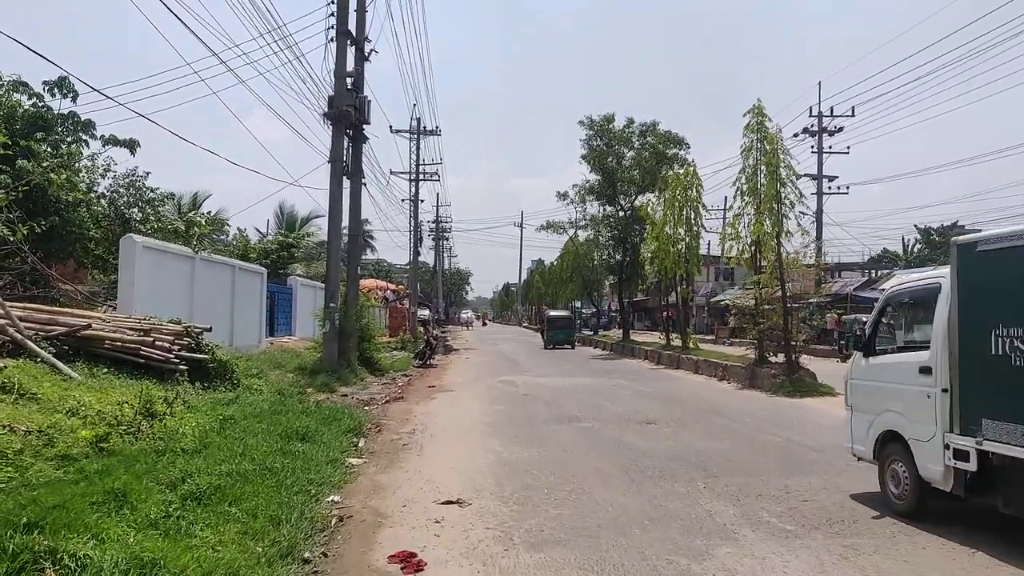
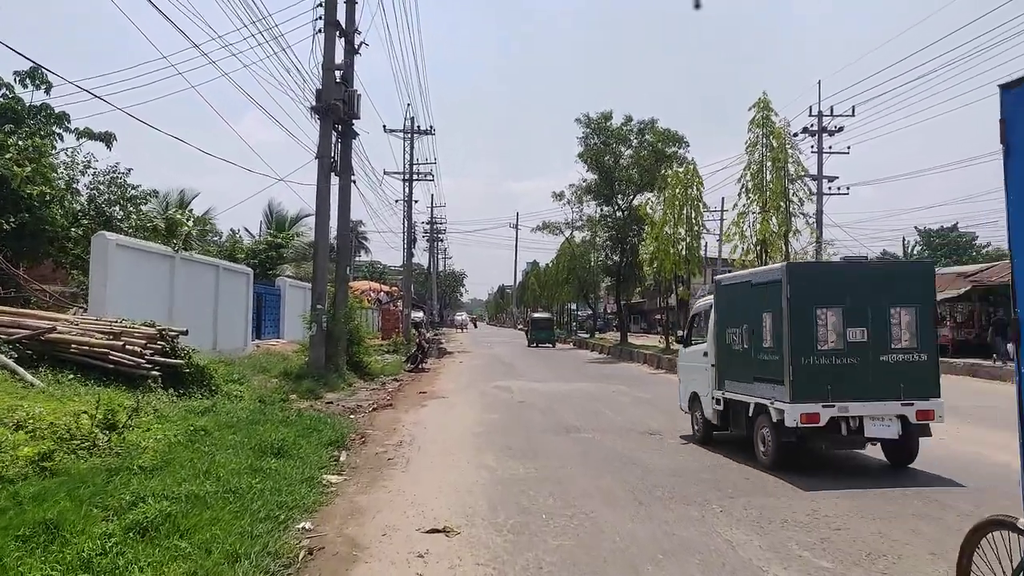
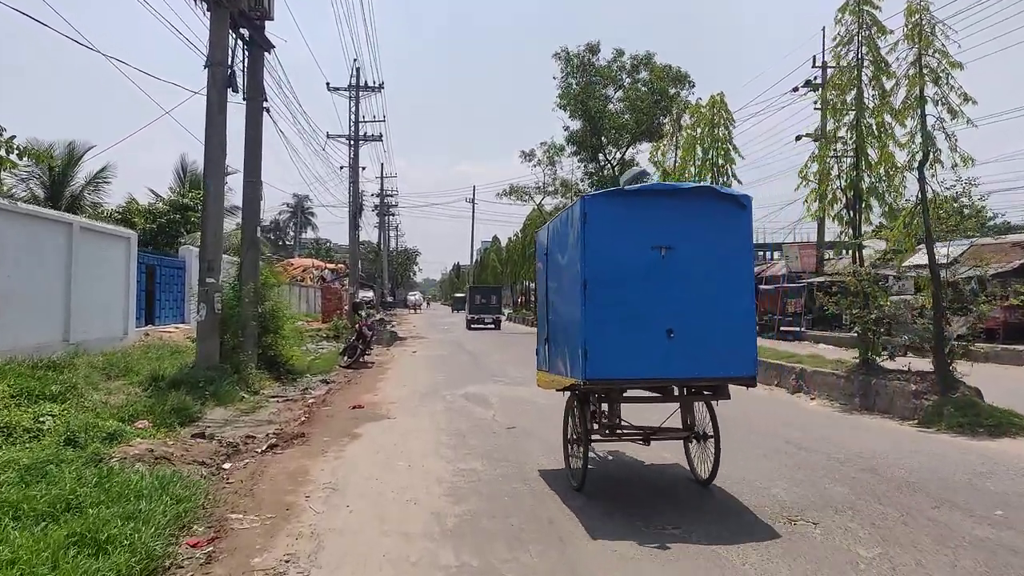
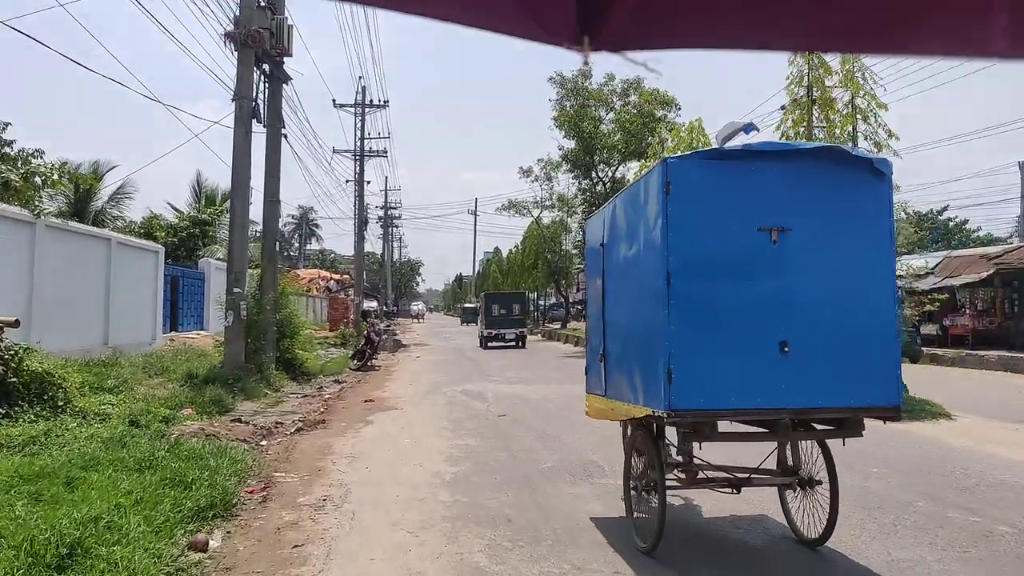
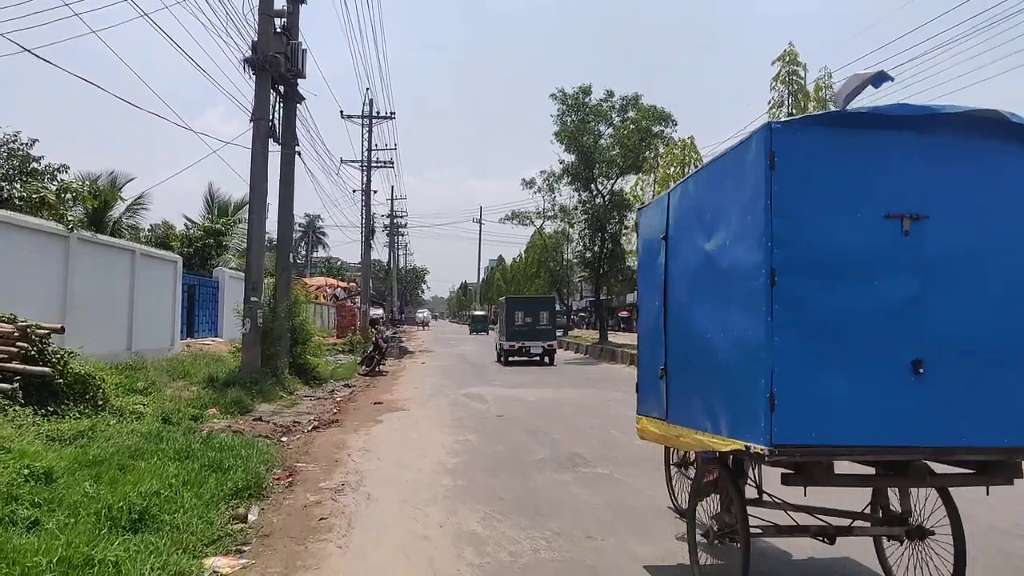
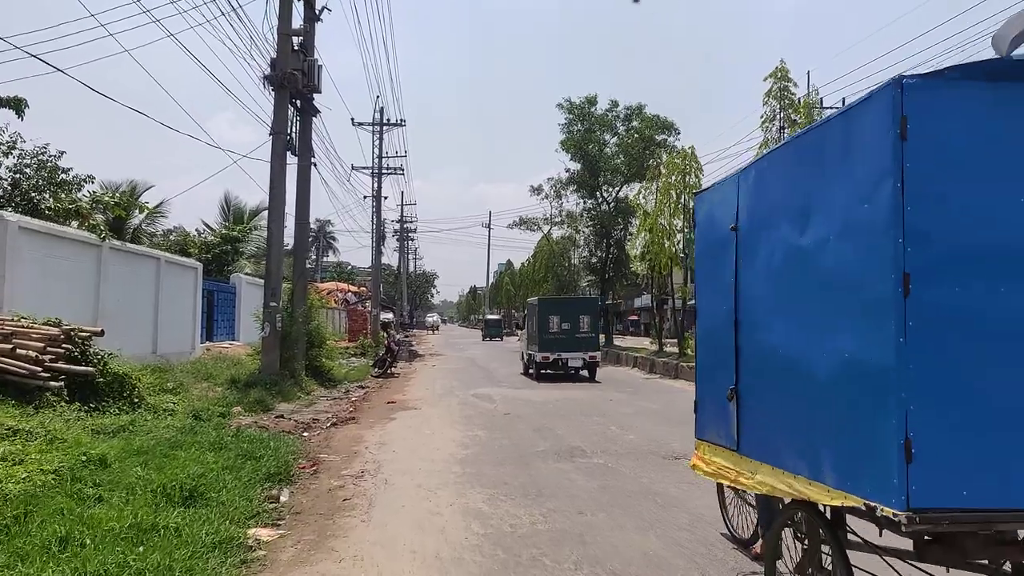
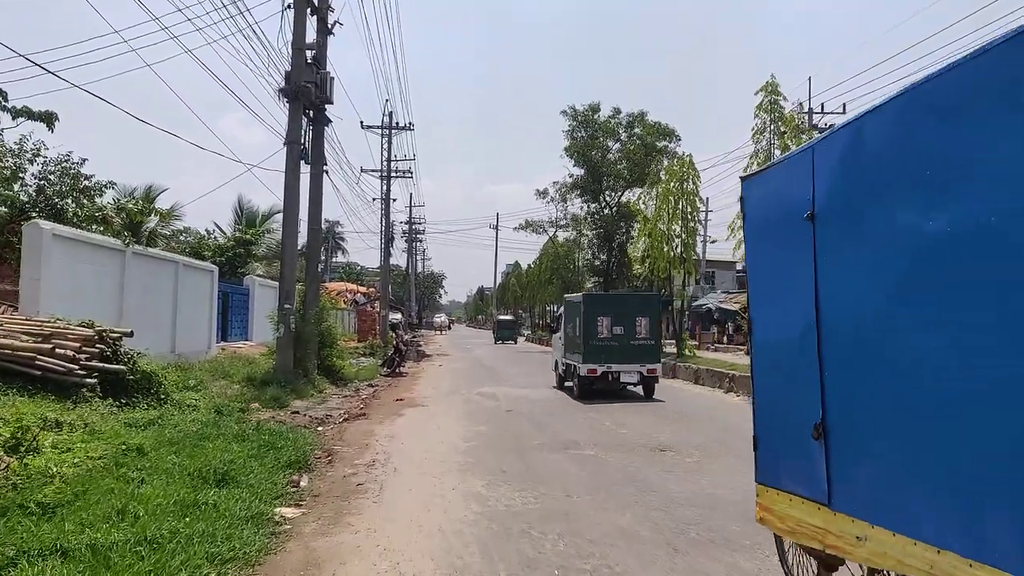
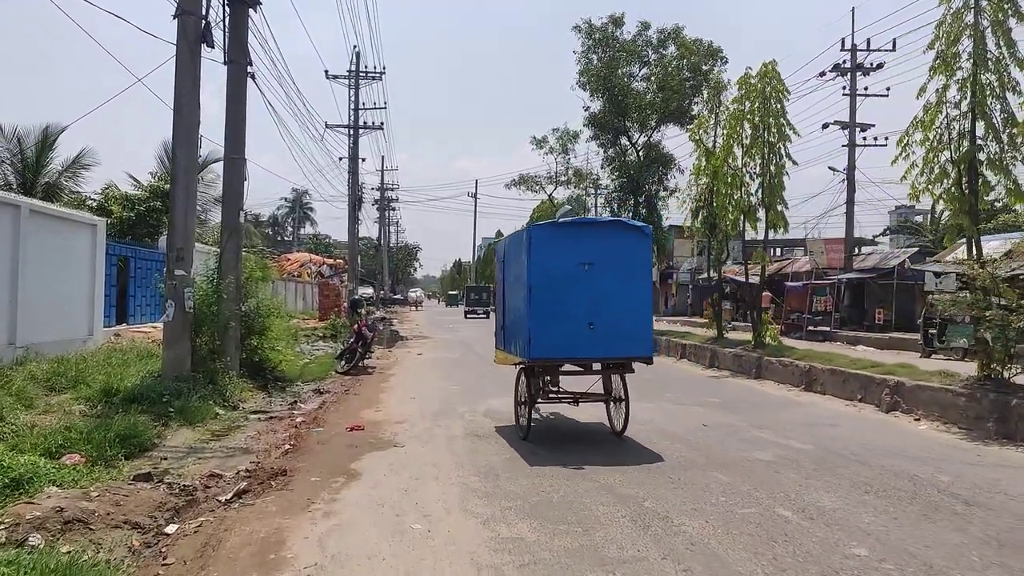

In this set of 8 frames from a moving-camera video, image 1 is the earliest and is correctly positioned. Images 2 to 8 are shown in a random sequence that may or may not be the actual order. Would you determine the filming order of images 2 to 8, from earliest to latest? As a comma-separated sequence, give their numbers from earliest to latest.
2, 7, 6, 5, 4, 3, 8
